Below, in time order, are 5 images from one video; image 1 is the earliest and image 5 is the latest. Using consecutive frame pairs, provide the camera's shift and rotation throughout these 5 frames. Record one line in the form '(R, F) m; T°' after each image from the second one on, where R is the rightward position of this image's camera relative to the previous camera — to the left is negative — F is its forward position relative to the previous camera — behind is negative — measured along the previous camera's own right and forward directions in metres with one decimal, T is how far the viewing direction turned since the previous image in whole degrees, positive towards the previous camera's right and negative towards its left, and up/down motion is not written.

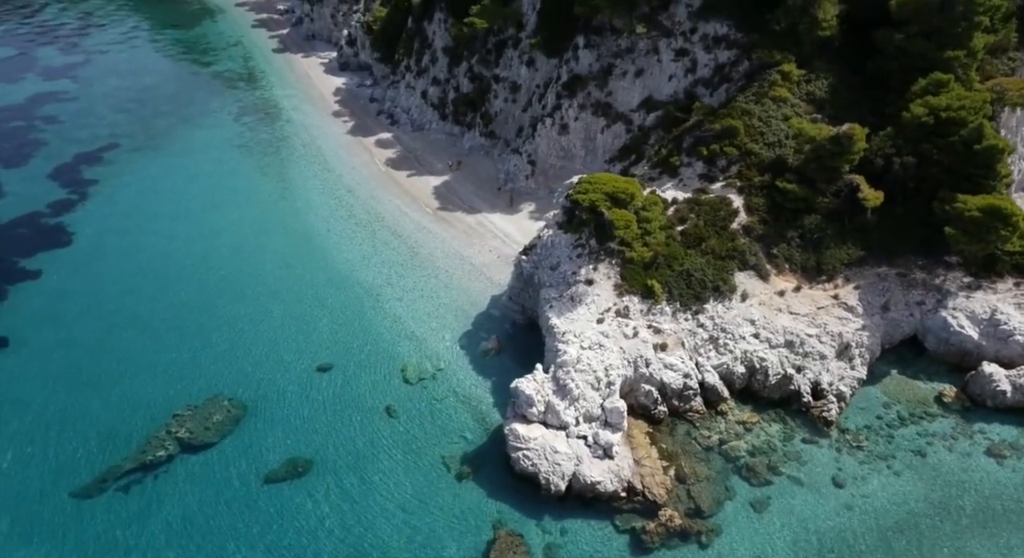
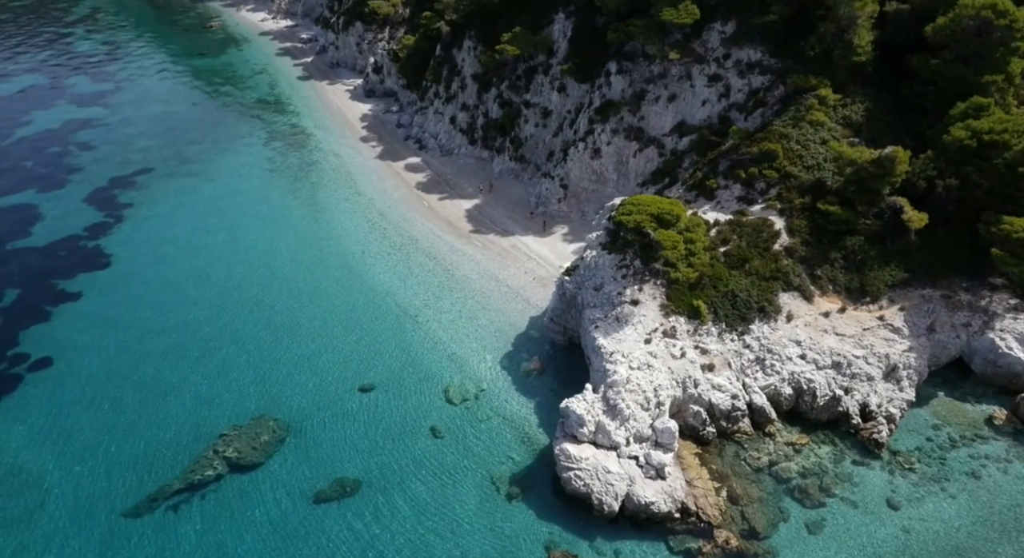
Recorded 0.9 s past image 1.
(-1.7, -0.2) m; 0°
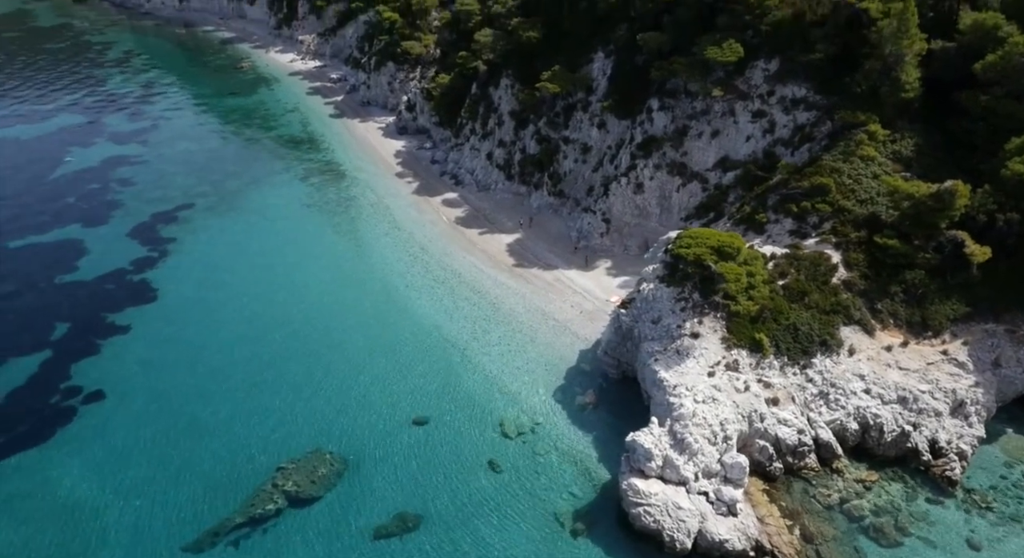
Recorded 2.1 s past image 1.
(-2.1, 0.0) m; -1°
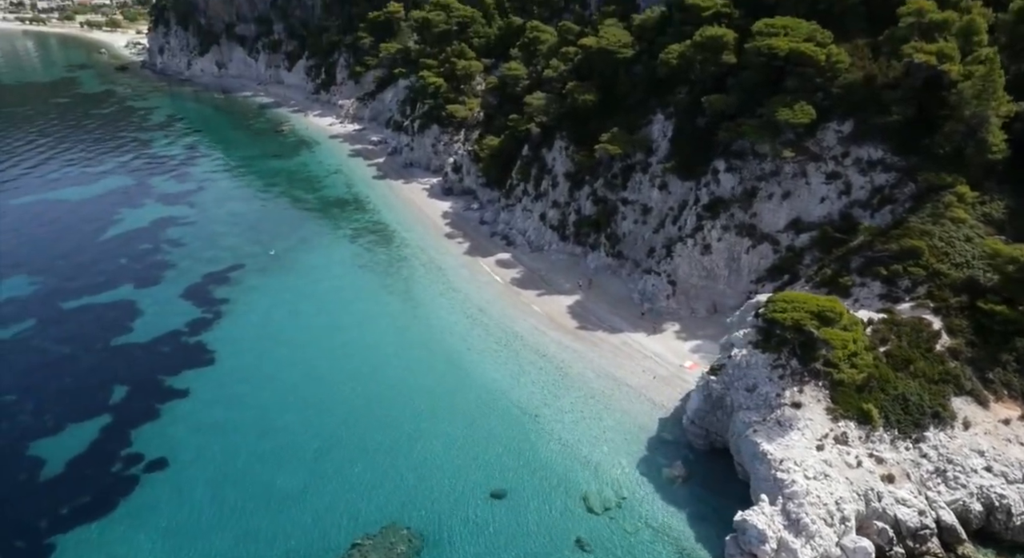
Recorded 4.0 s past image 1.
(-3.0, +0.9) m; -1°
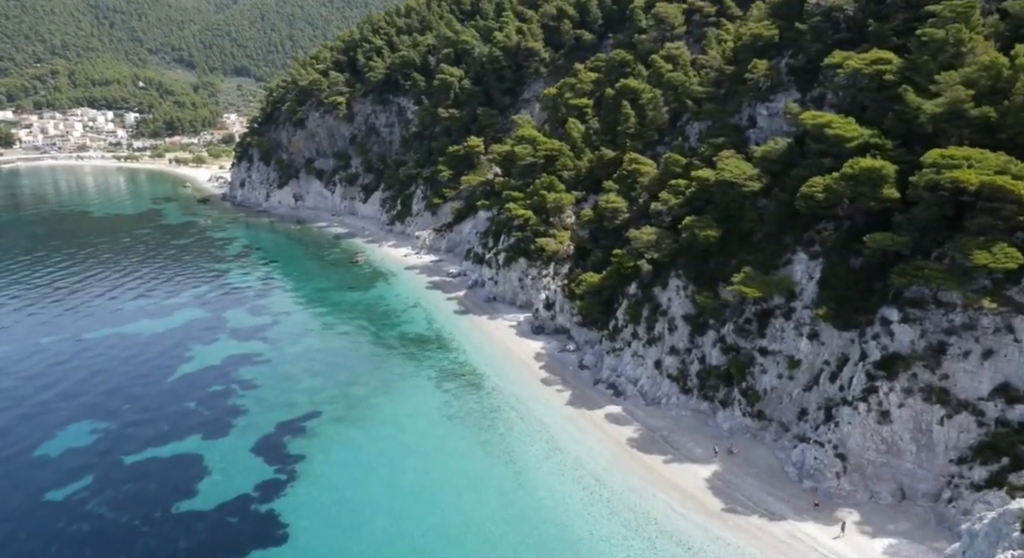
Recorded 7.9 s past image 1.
(-4.1, +5.0) m; -4°
